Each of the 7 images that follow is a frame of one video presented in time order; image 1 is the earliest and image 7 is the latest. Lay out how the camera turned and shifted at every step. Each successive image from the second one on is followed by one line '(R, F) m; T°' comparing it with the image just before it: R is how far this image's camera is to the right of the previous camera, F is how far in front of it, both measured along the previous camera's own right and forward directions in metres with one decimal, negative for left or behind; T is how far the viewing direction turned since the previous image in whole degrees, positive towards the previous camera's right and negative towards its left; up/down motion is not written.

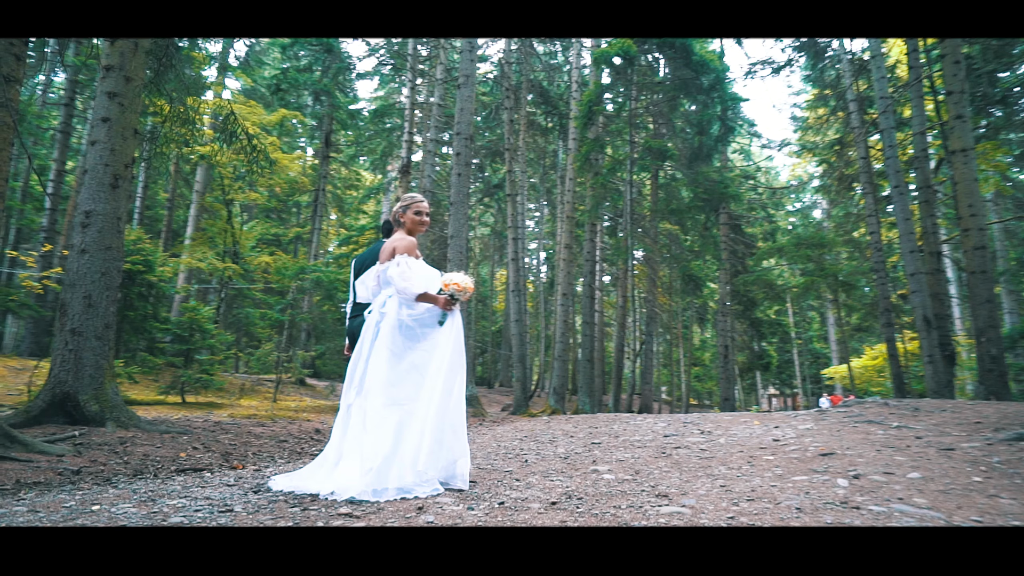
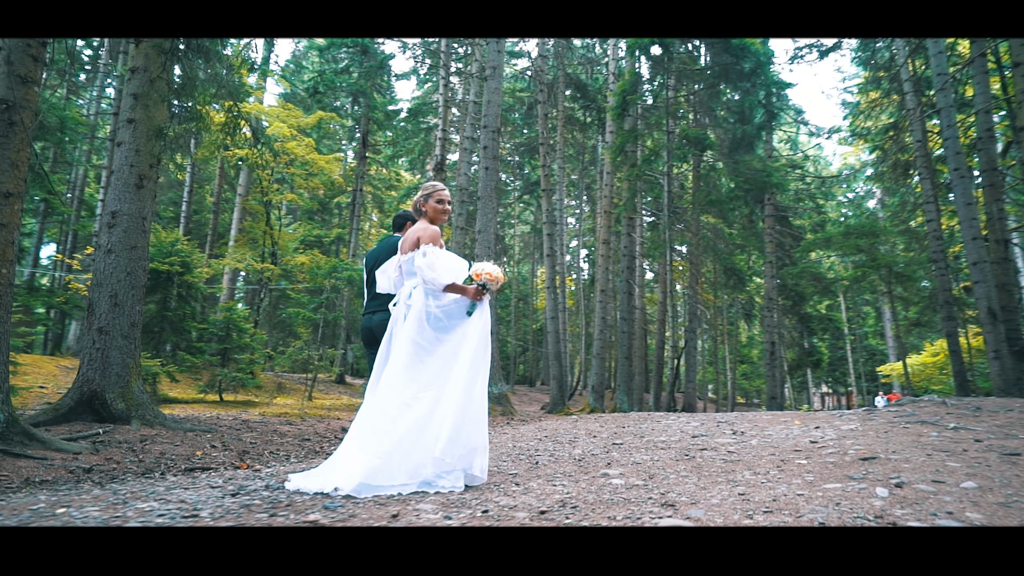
(+0.2, +0.2) m; -4°
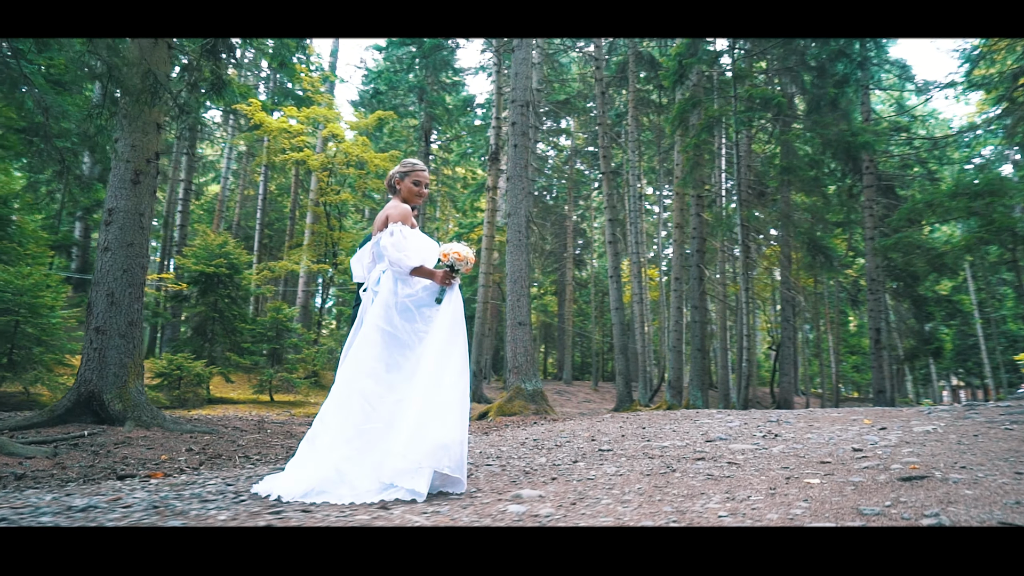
(+0.8, +0.8) m; -9°
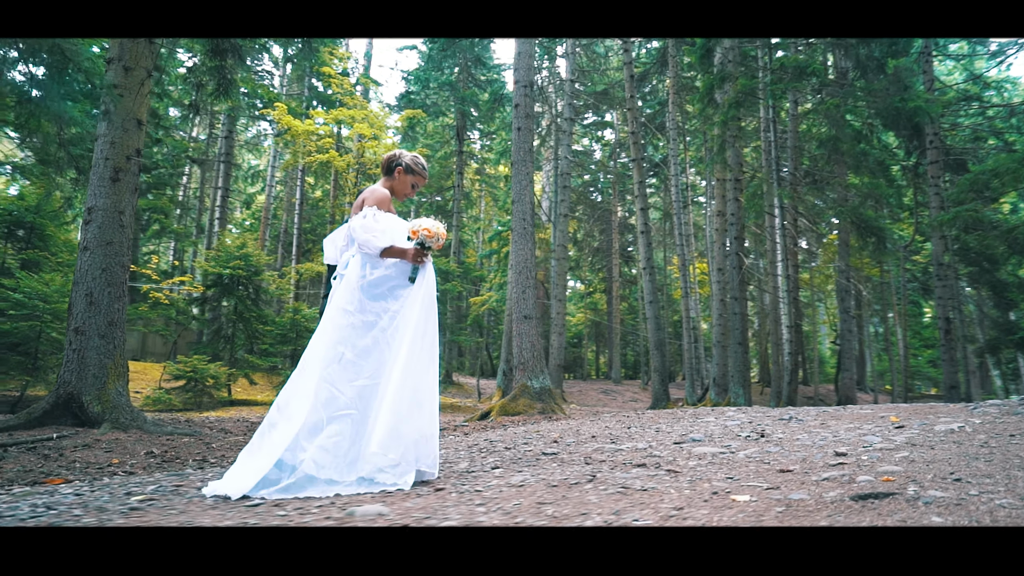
(+0.6, +0.5) m; -5°
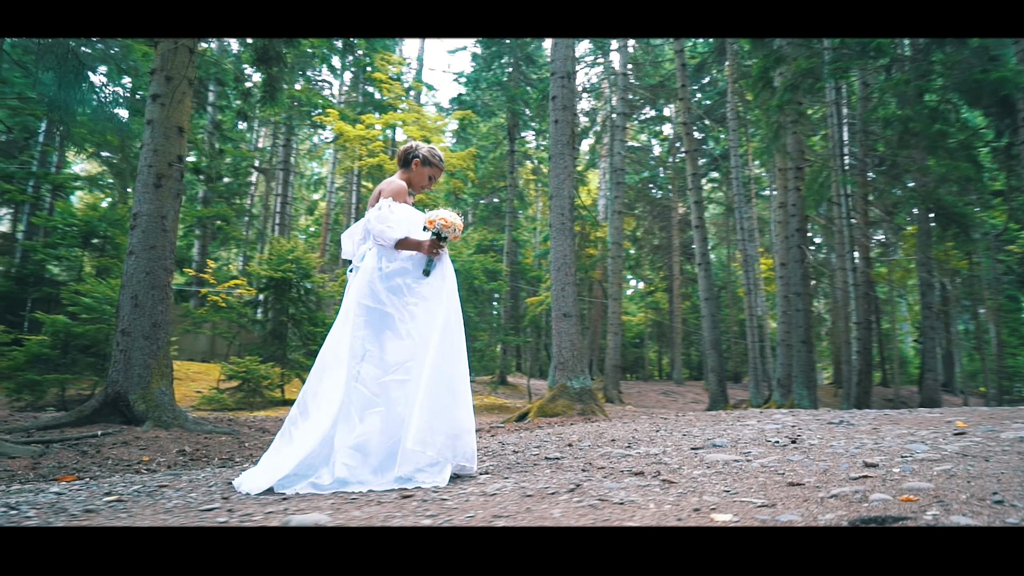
(+0.3, +0.2) m; -6°
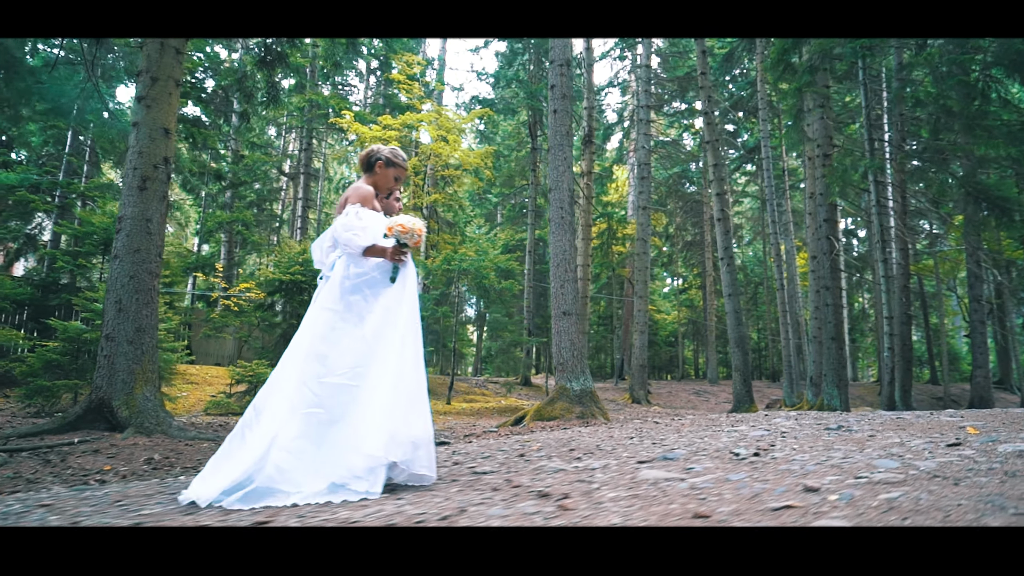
(+0.4, +0.3) m; -4°
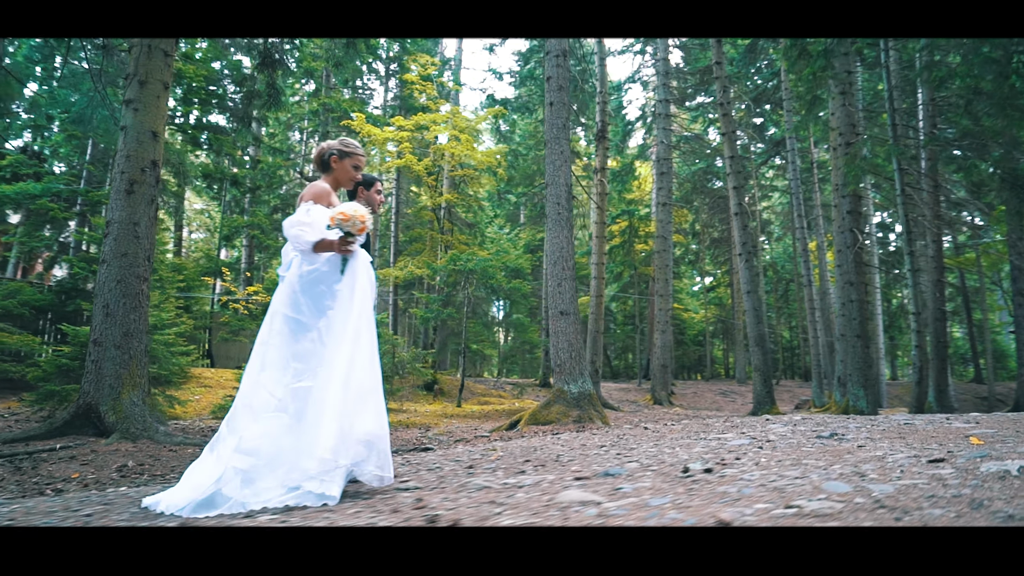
(+0.4, +0.2) m; -3°
